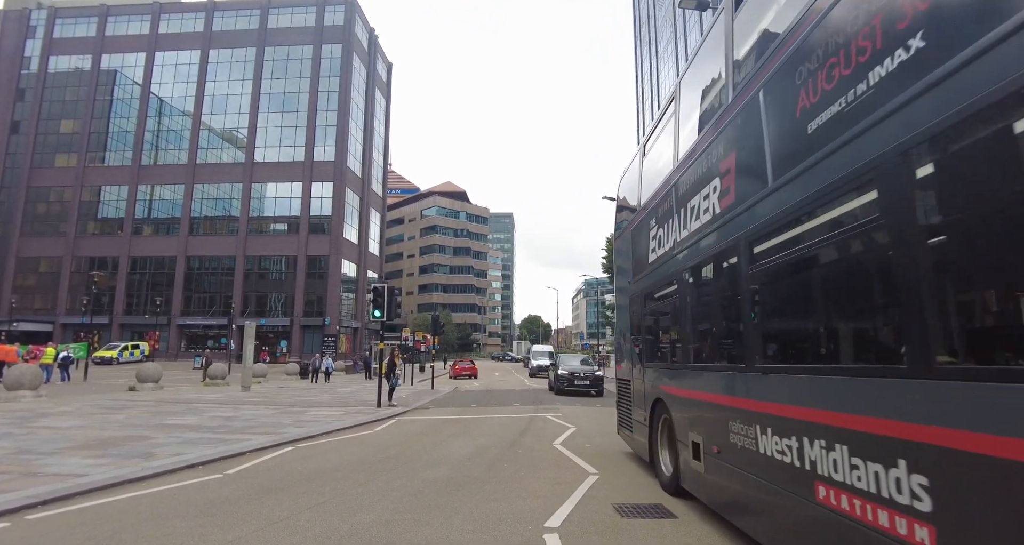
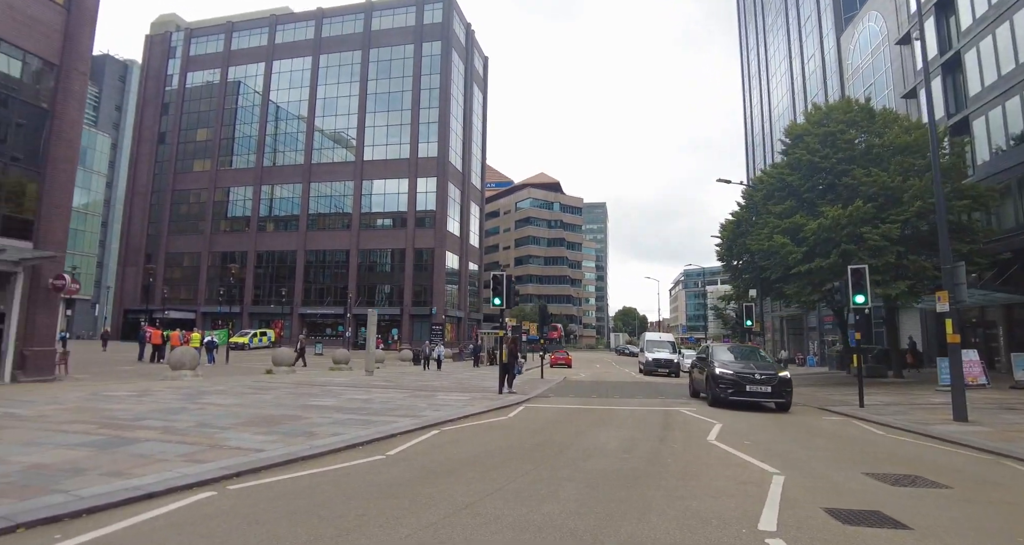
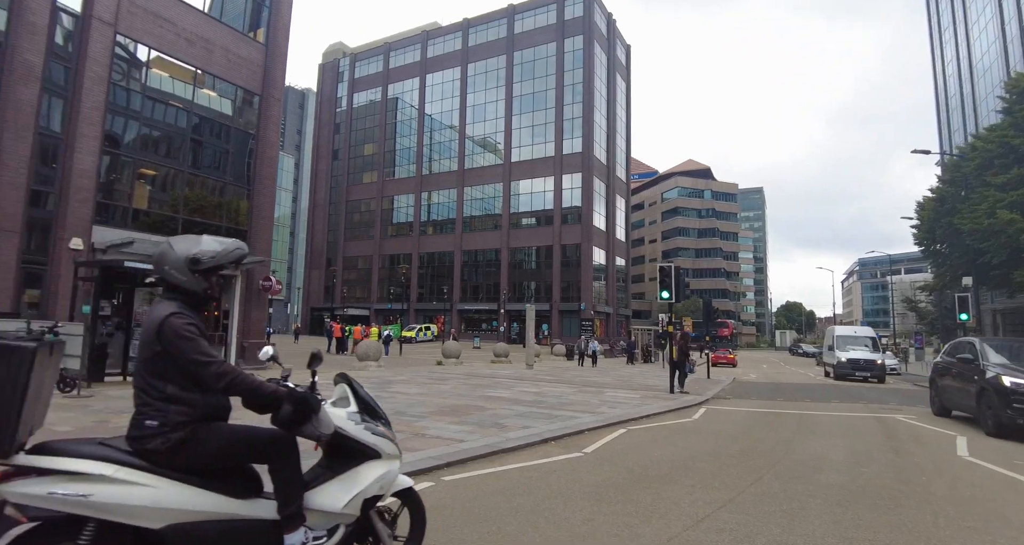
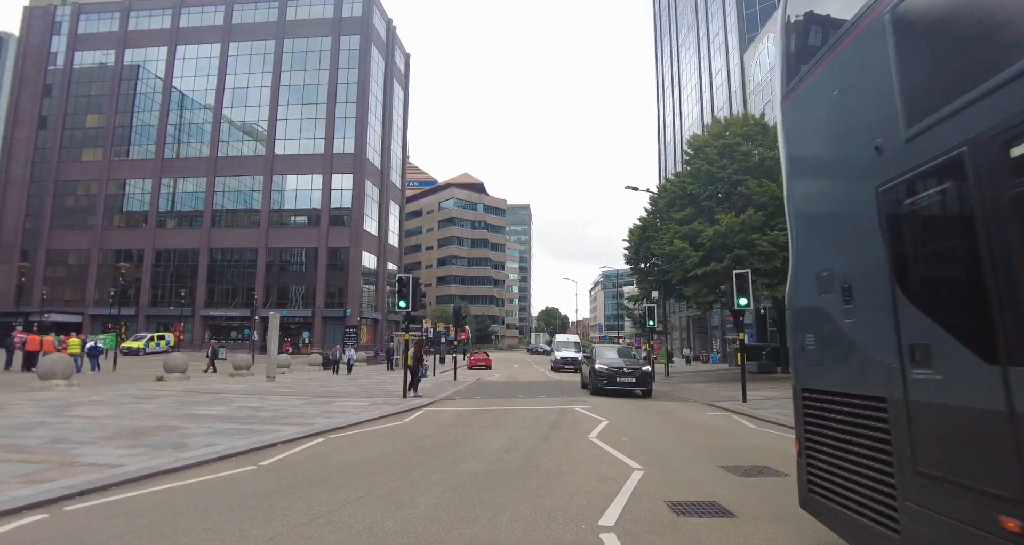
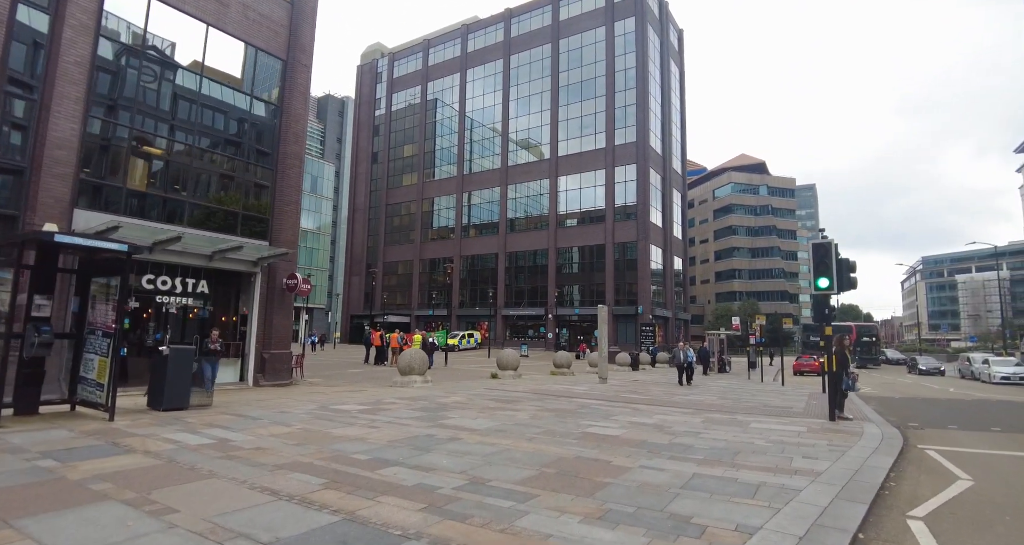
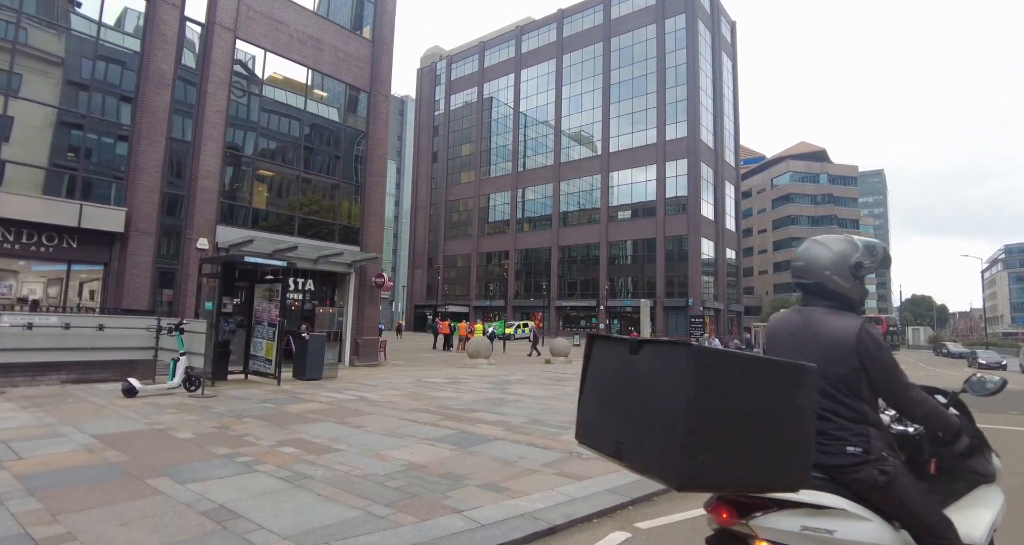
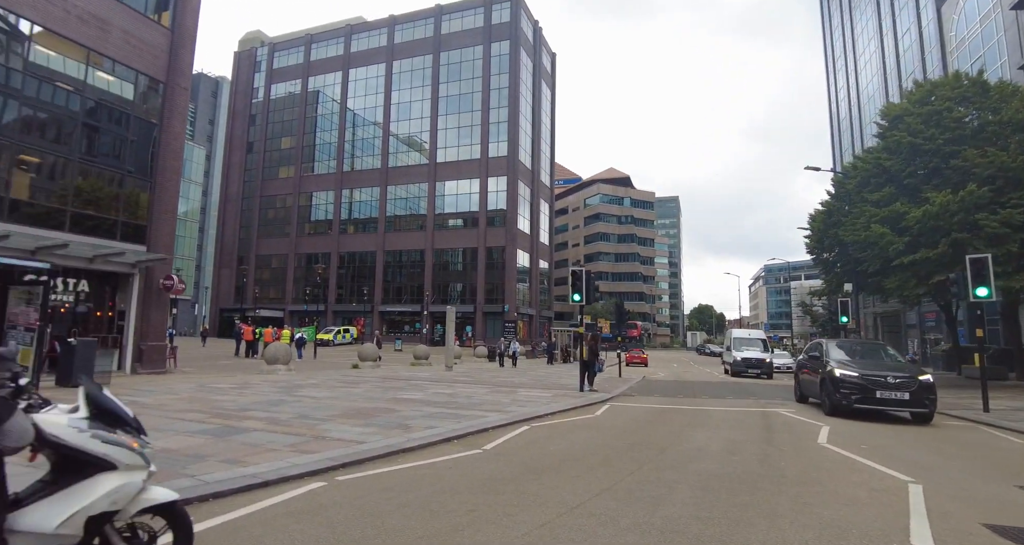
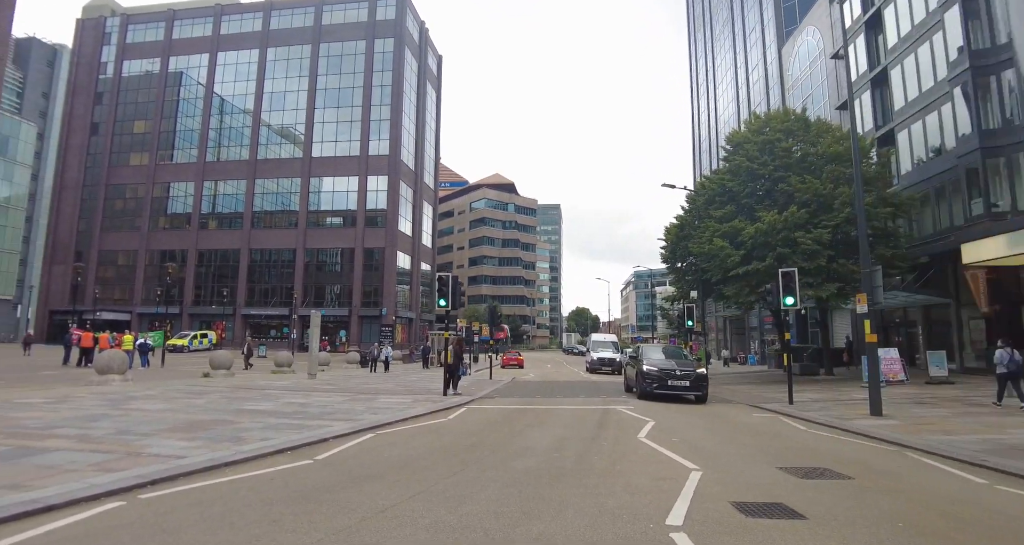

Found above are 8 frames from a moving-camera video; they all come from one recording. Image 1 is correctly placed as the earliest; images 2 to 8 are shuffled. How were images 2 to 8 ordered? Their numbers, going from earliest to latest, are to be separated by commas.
4, 8, 2, 7, 3, 6, 5
